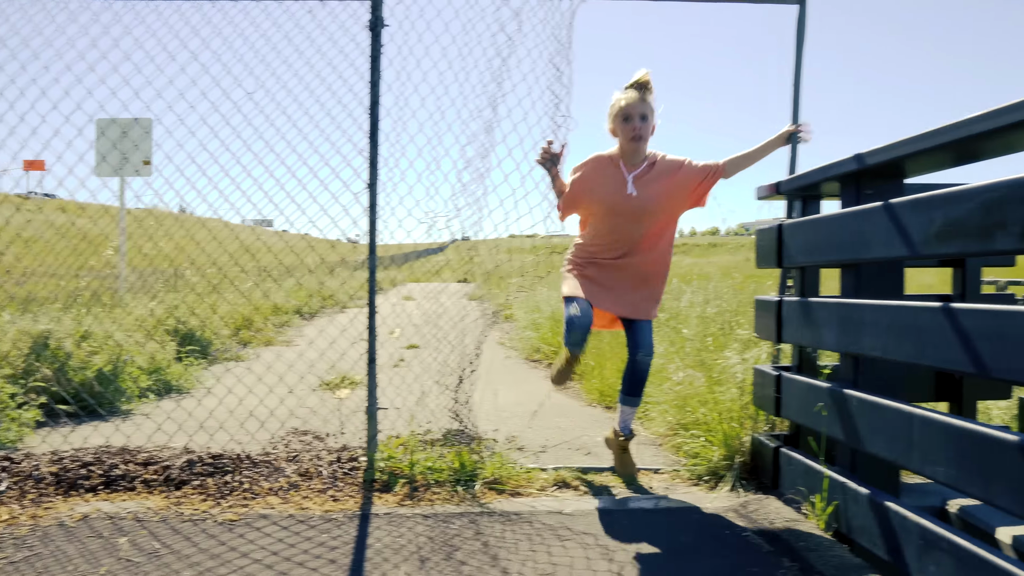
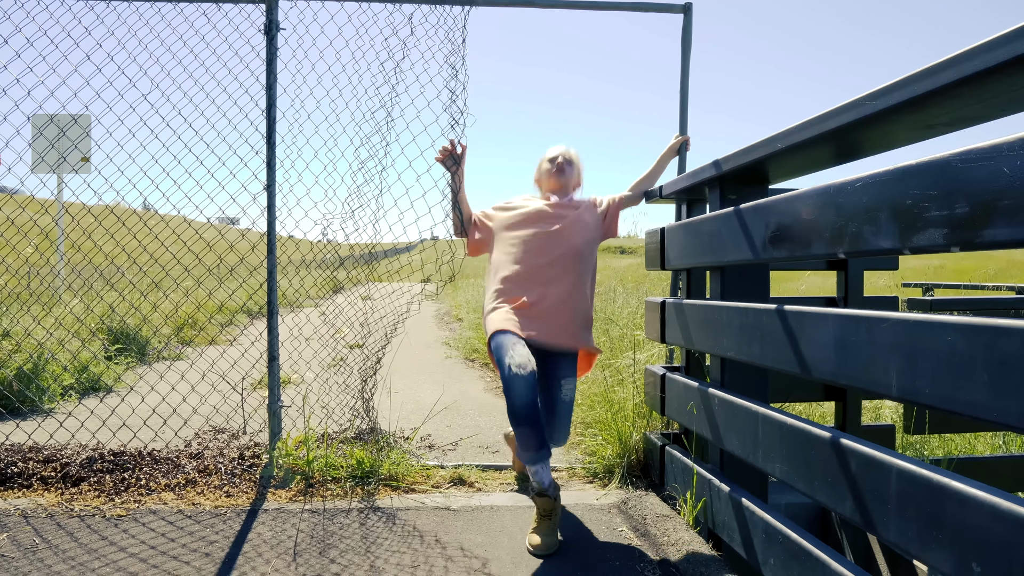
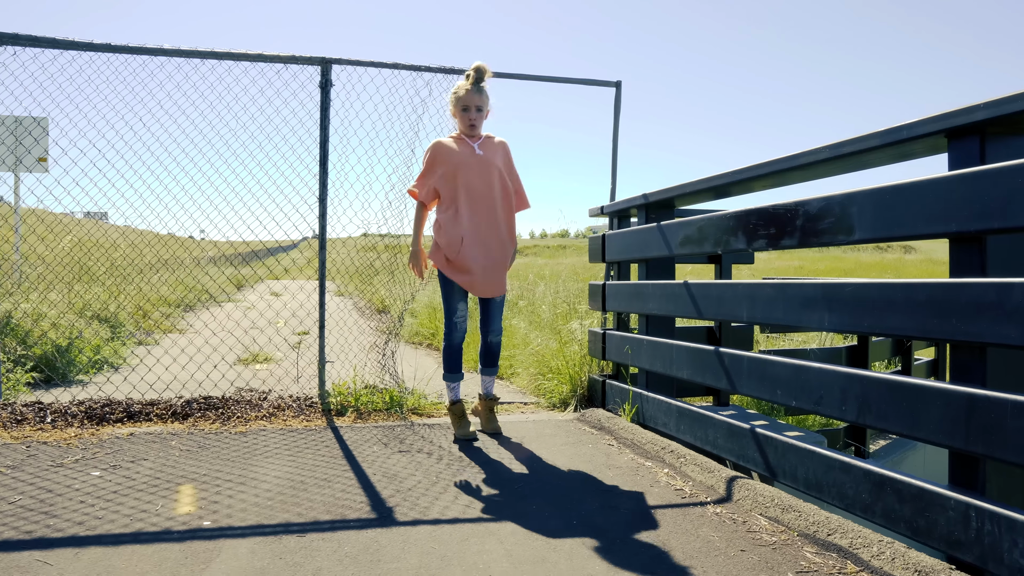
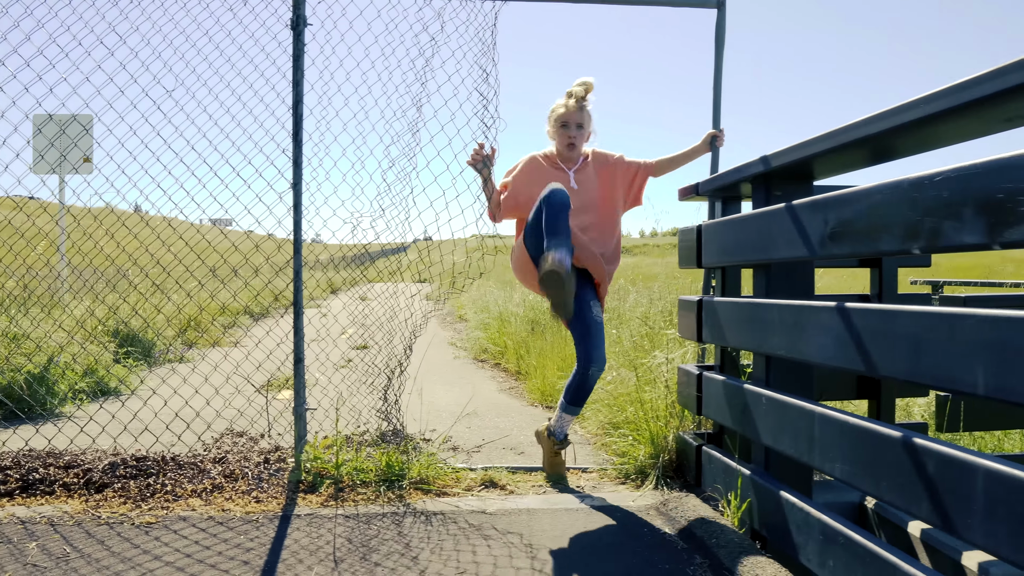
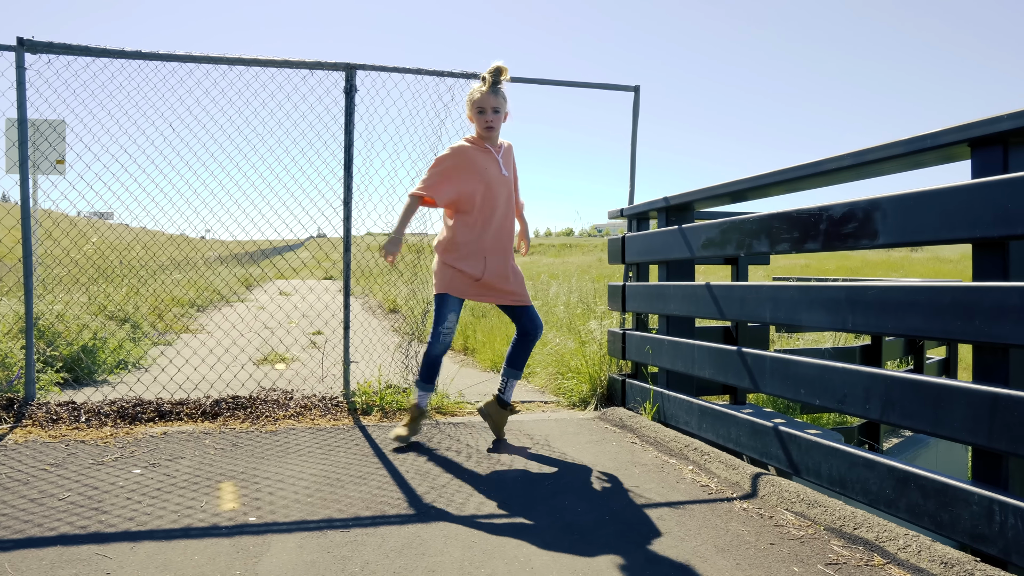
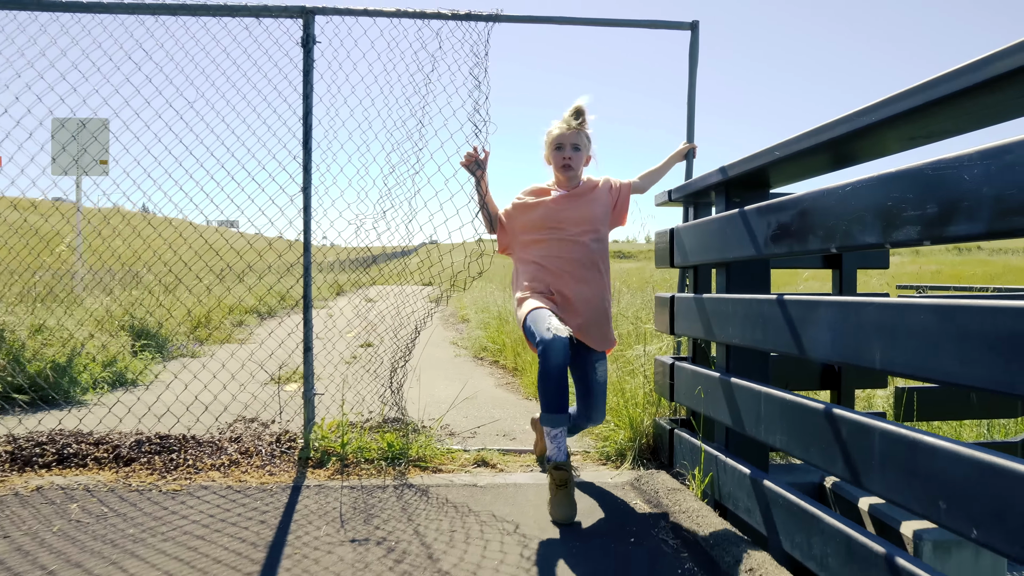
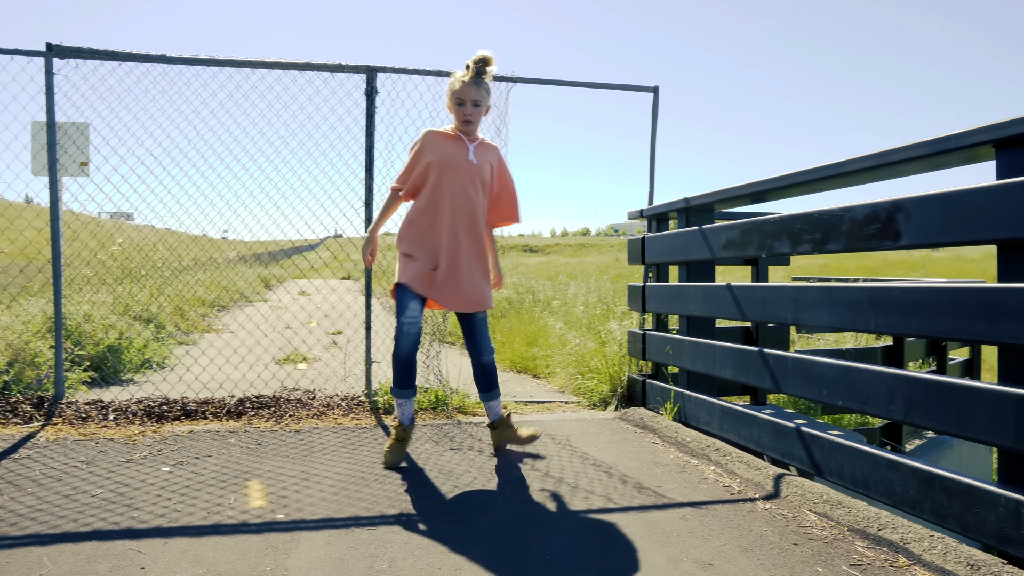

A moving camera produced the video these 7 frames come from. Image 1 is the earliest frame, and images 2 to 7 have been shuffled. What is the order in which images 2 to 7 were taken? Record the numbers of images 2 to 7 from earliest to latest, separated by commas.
4, 2, 6, 3, 5, 7
